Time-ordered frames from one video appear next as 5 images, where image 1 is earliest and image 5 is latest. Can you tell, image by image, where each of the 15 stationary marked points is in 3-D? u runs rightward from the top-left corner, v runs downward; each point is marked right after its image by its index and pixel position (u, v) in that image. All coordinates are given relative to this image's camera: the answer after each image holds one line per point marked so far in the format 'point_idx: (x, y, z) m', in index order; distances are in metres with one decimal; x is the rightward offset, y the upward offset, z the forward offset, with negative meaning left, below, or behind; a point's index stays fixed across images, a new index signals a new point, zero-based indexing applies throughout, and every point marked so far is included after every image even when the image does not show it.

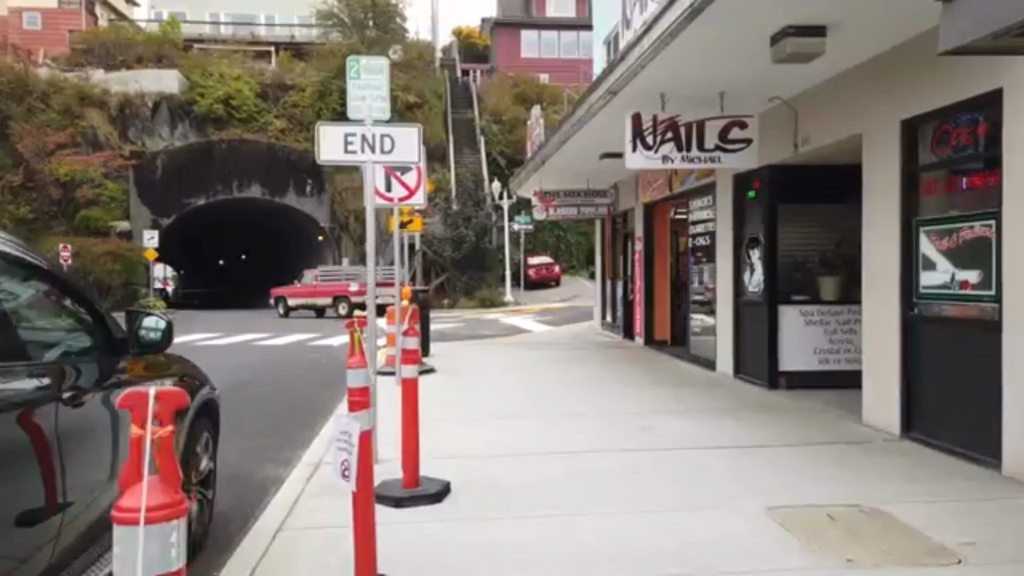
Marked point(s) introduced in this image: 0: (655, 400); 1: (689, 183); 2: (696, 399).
0: (+2.0, -1.5, +10.2) m
1: (+3.3, +2.0, +14.0) m
2: (+2.6, -1.5, +10.3) m
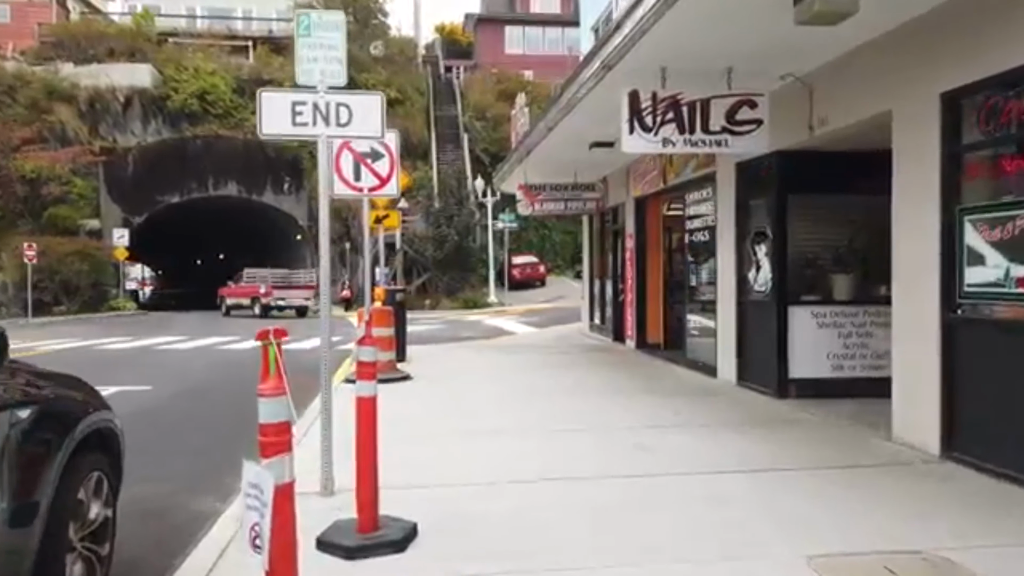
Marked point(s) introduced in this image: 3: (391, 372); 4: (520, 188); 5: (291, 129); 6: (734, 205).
0: (+1.8, -1.5, +9.2) m
1: (+3.0, +2.0, +13.0) m
2: (+2.4, -1.5, +9.3) m
3: (-2.0, -1.4, +12.1) m
4: (+0.2, +2.5, +18.2) m
5: (-1.7, +1.2, +5.8) m
6: (+3.3, +1.2, +11.0) m
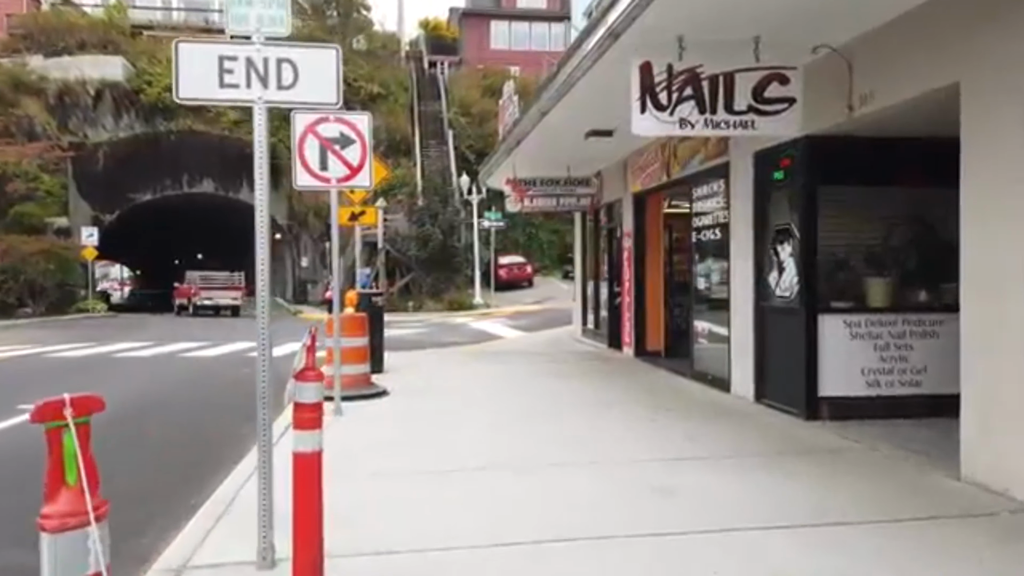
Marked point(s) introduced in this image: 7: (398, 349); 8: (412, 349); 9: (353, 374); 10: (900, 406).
0: (+1.7, -1.6, +7.9) m
1: (+2.8, +1.9, +11.7) m
2: (+2.2, -1.6, +8.0) m
3: (-2.1, -1.4, +10.8) m
4: (-0.1, +2.4, +16.9) m
5: (-1.8, +1.2, +4.5) m
6: (+3.2, +1.2, +9.8) m
7: (-3.0, -1.6, +19.6) m
8: (-2.7, -1.6, +19.7) m
9: (-2.3, -1.3, +10.7) m
10: (+4.6, -1.4, +8.7) m
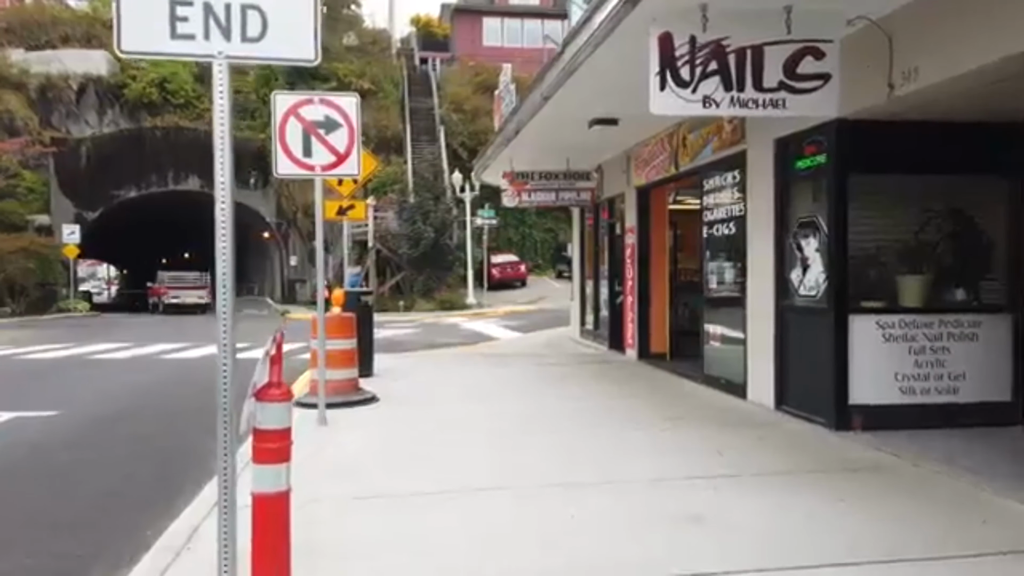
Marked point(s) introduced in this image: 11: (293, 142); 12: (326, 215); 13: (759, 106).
0: (+1.7, -1.6, +7.1) m
1: (+2.8, +1.9, +11.0) m
2: (+2.3, -1.6, +7.3) m
3: (-2.2, -1.4, +10.0) m
4: (-0.2, +2.4, +16.1) m
5: (-1.7, +1.2, +3.7) m
6: (+3.2, +1.2, +9.1) m
7: (-3.1, -1.6, +18.8) m
8: (-2.8, -1.6, +18.9) m
9: (-2.3, -1.2, +9.9) m
10: (+4.6, -1.4, +8.0) m
11: (-2.5, +1.7, +8.5) m
12: (-3.6, +1.4, +14.2) m
13: (+2.2, +1.6, +6.6) m
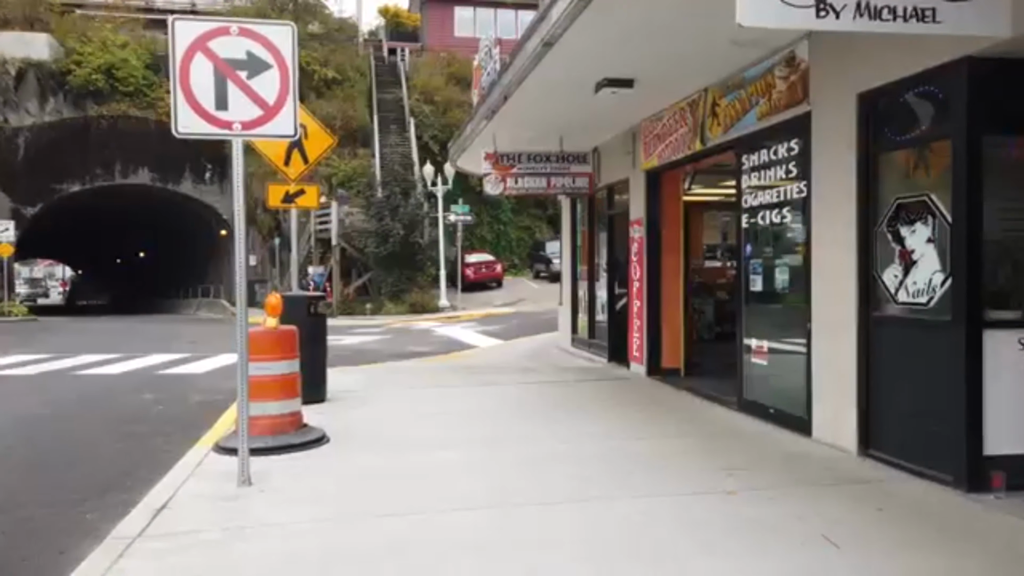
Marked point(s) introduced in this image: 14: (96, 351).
0: (+1.7, -1.6, +4.8) m
1: (+2.7, +1.9, +8.7) m
2: (+2.3, -1.6, +5.0) m
3: (-2.2, -1.5, +7.5) m
4: (-0.5, +2.4, +13.7) m
5: (-1.5, +1.2, +1.2) m
6: (+3.1, +1.1, +6.8) m
7: (-3.6, -1.6, +16.3) m
8: (-3.2, -1.6, +16.4) m
9: (-2.4, -1.3, +7.5) m
10: (+4.6, -1.4, +5.8) m
11: (-2.5, +1.6, +6.0) m
12: (-3.8, +1.3, +11.6) m
13: (+2.3, +1.6, +4.3) m
14: (-11.0, -1.7, +19.6) m
